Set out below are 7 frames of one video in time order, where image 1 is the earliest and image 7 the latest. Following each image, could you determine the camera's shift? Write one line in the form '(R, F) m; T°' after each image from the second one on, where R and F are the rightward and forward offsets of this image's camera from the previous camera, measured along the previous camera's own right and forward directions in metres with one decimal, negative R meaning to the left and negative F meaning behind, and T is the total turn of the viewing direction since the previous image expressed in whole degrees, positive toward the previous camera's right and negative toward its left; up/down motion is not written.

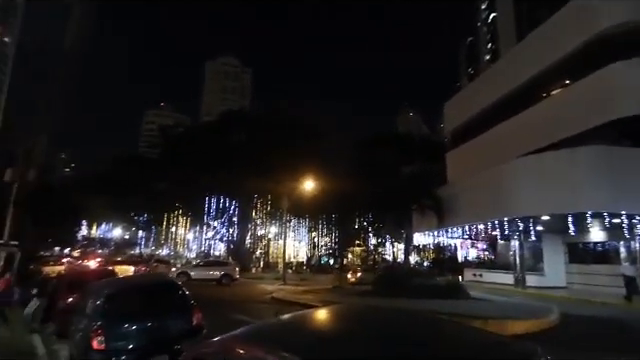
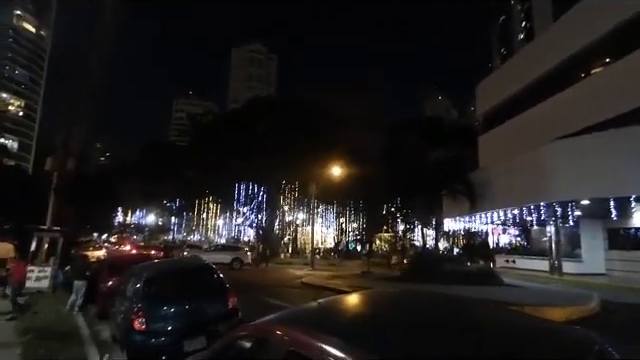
(-0.1, +0.1) m; -4°
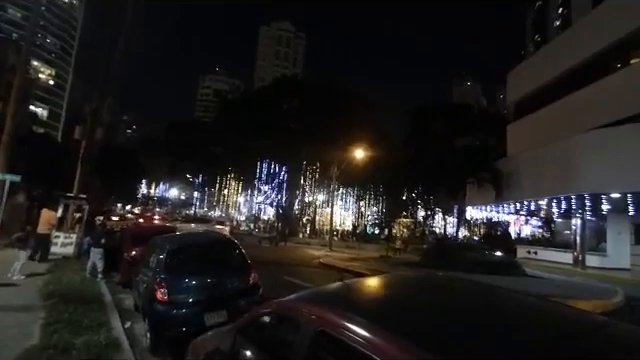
(-0.1, +0.2) m; -3°
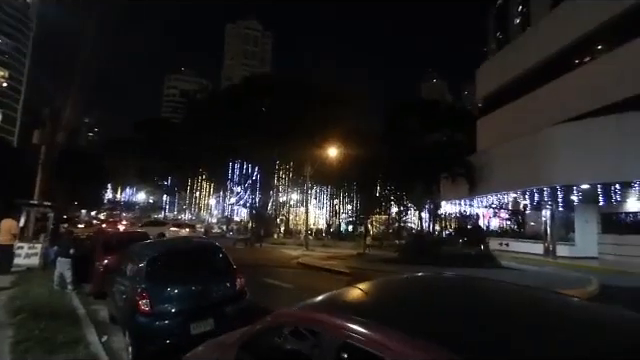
(-0.2, +0.2) m; +4°
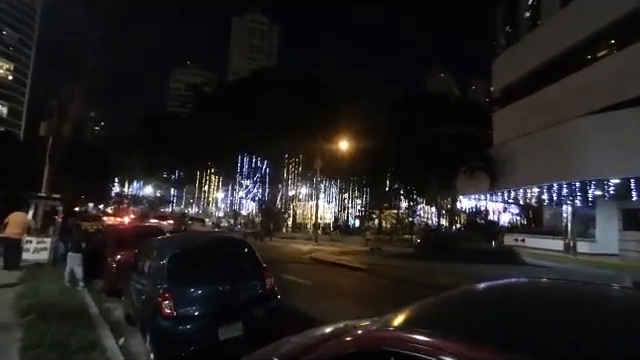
(-0.4, +0.6) m; -1°
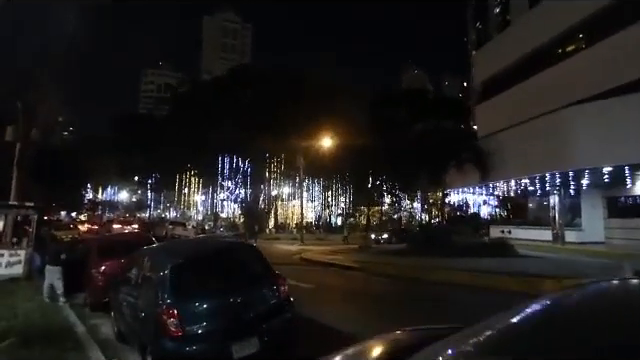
(-0.5, +0.6) m; +3°
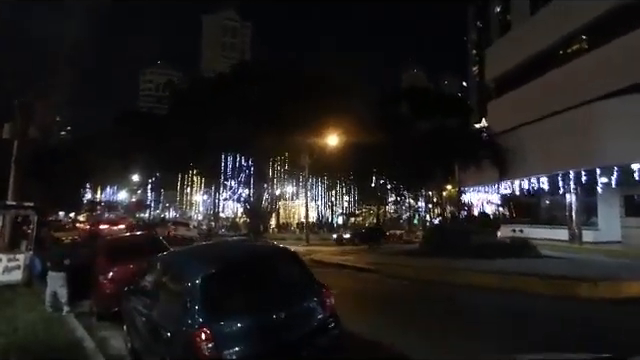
(-0.5, +0.7) m; 0°
